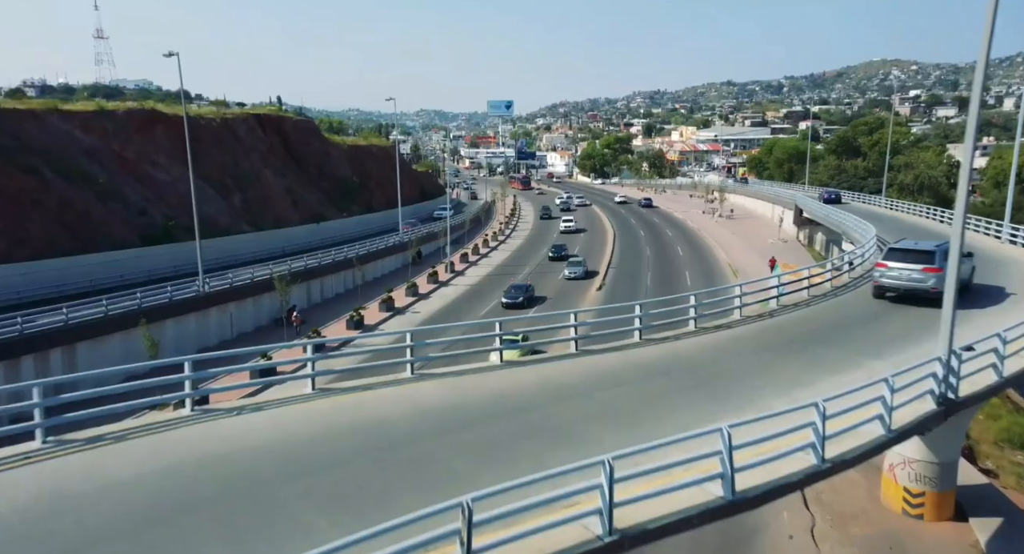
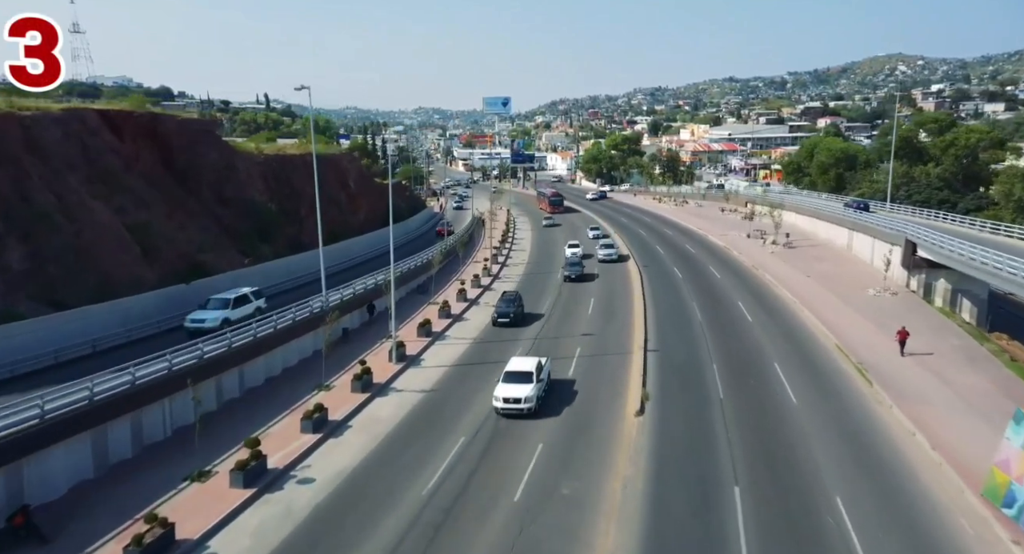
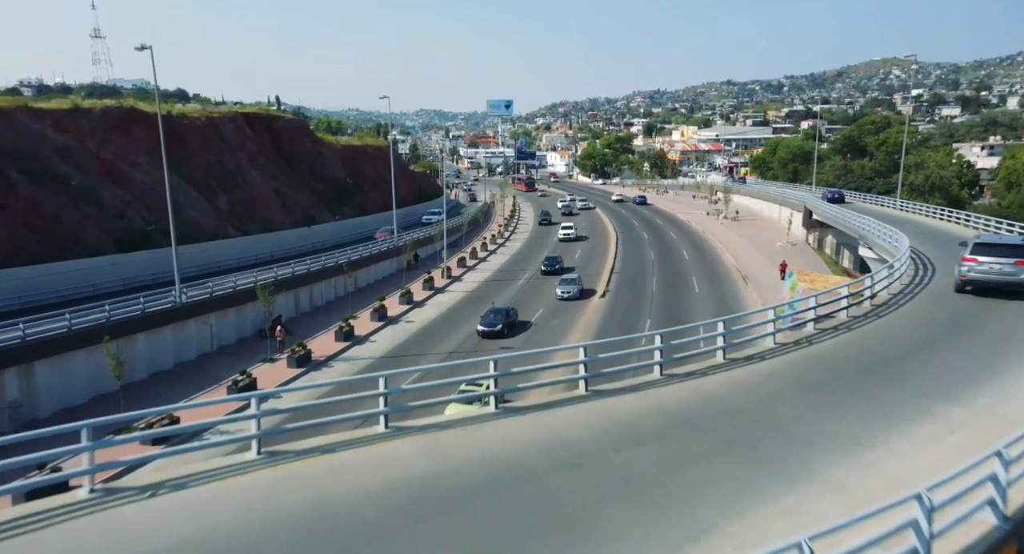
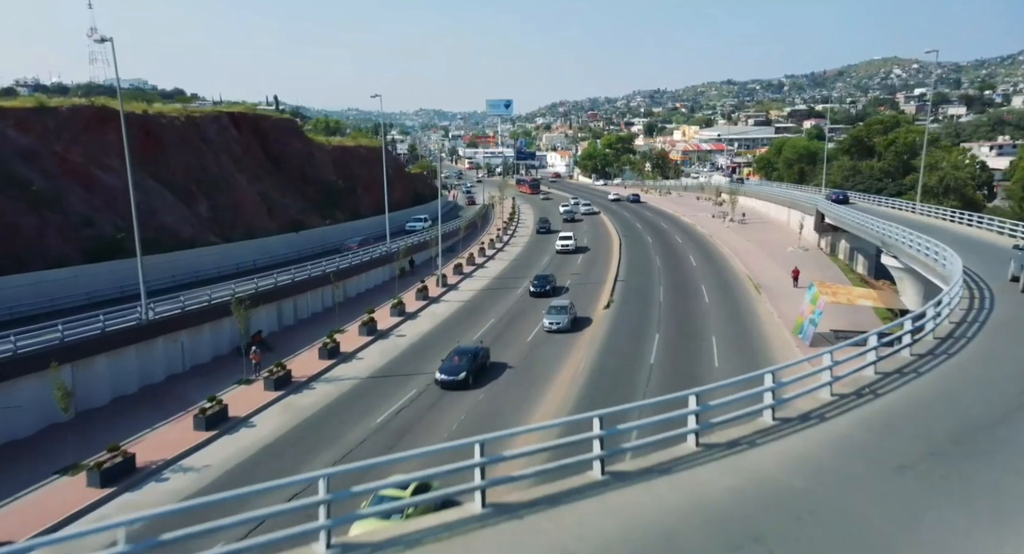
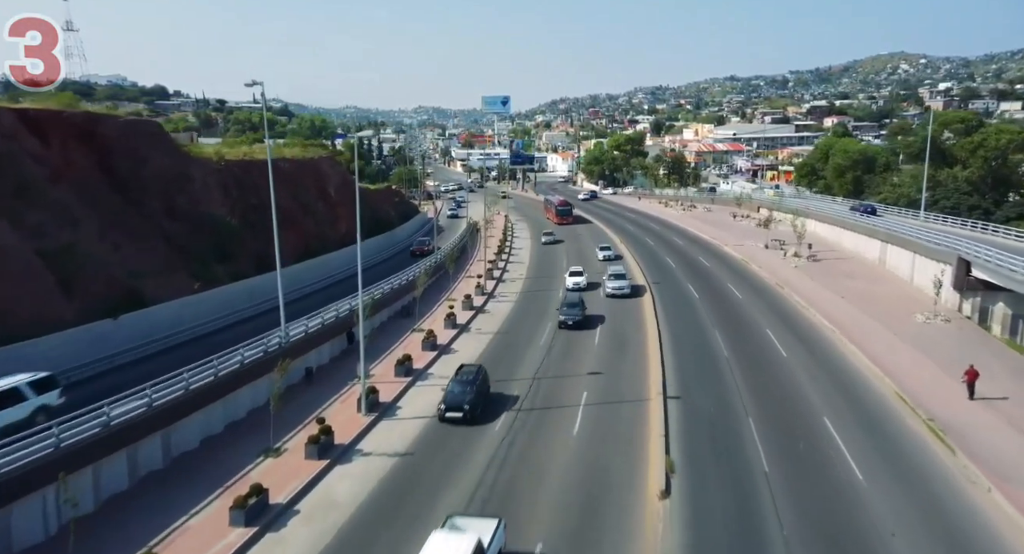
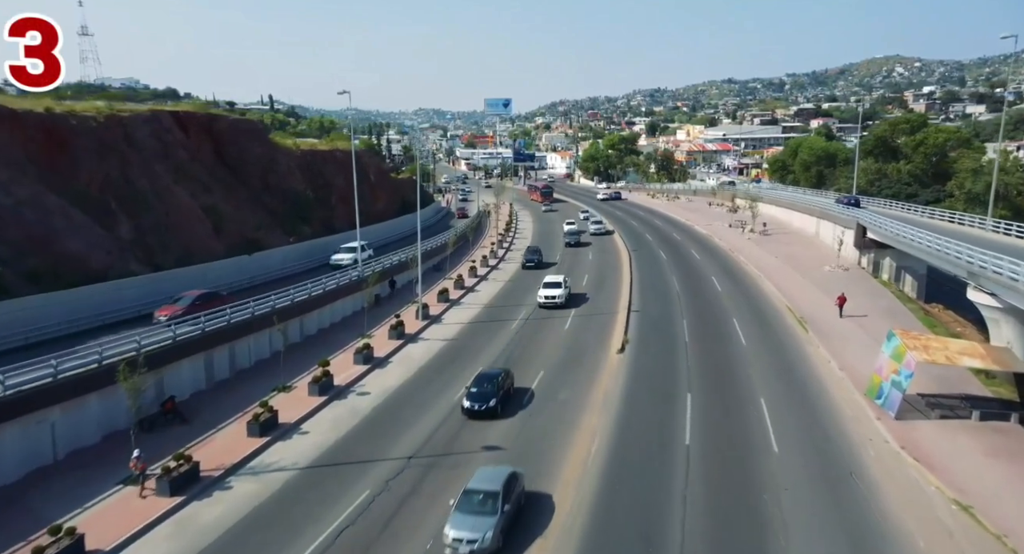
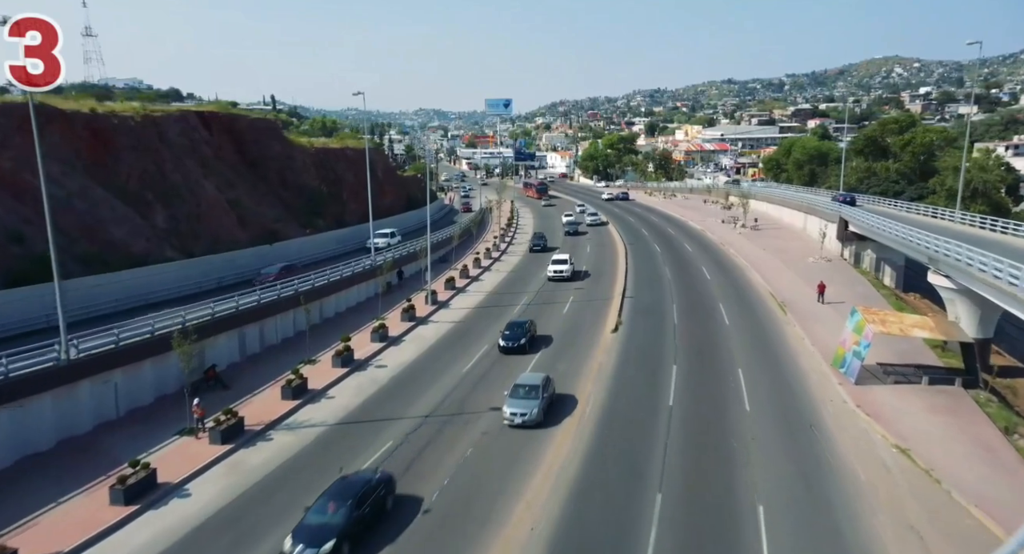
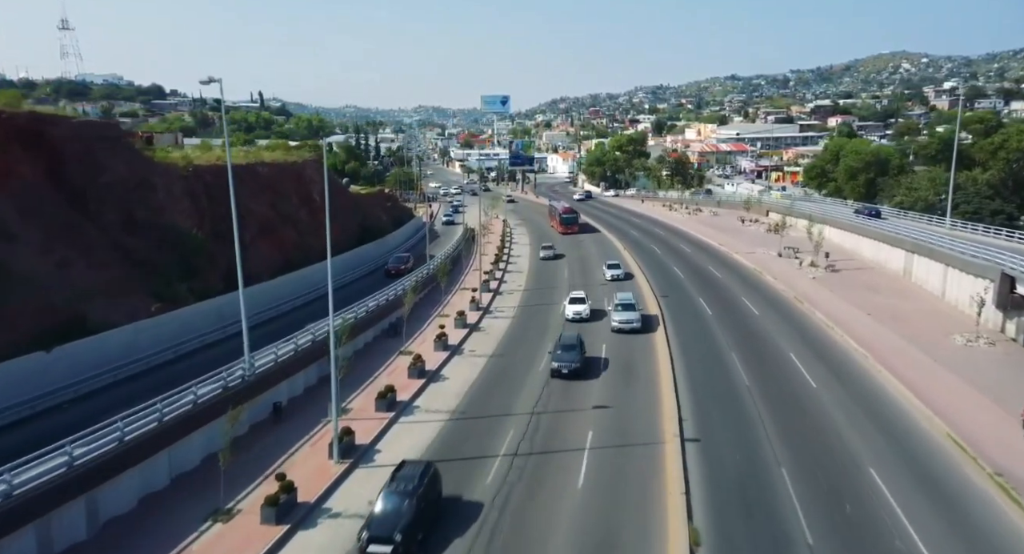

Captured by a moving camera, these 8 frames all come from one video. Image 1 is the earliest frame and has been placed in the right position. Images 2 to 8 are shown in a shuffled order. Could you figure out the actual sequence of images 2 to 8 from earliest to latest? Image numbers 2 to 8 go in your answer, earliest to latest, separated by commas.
3, 4, 7, 6, 2, 5, 8
